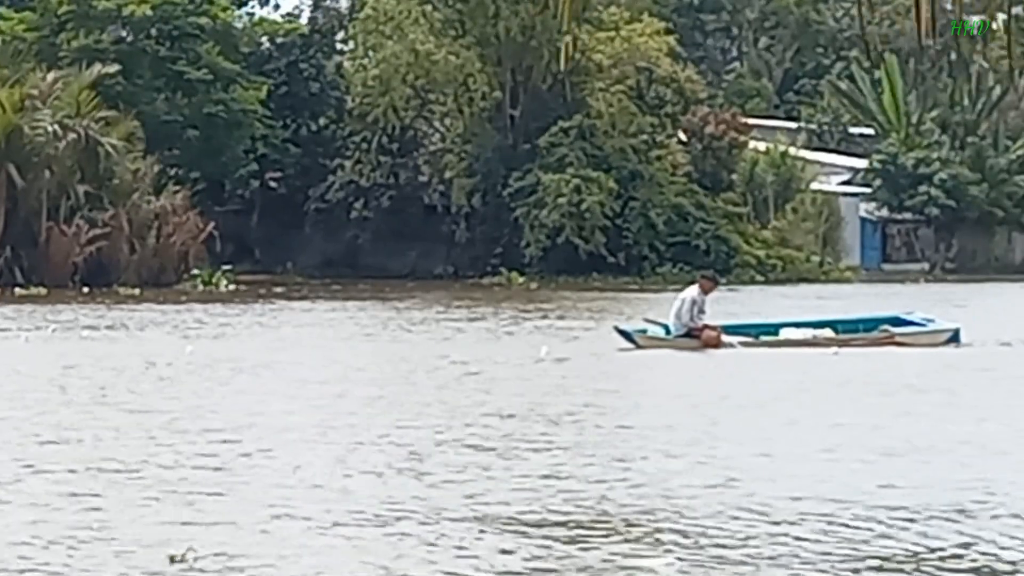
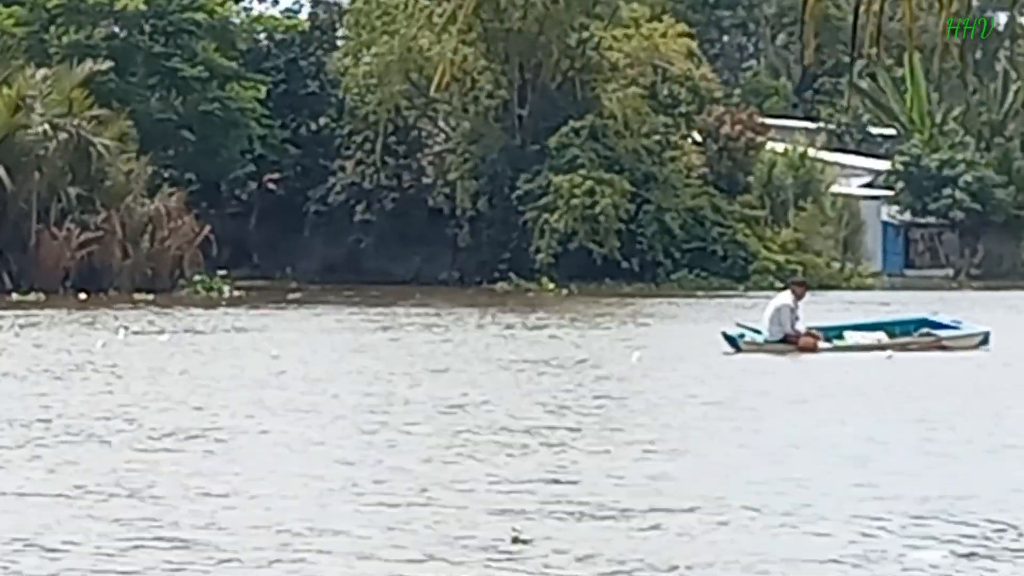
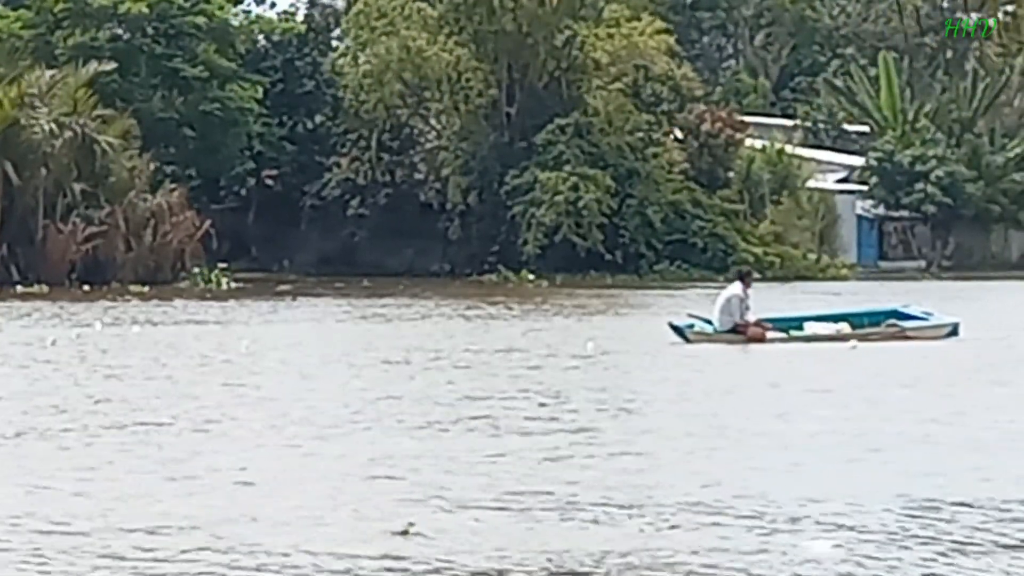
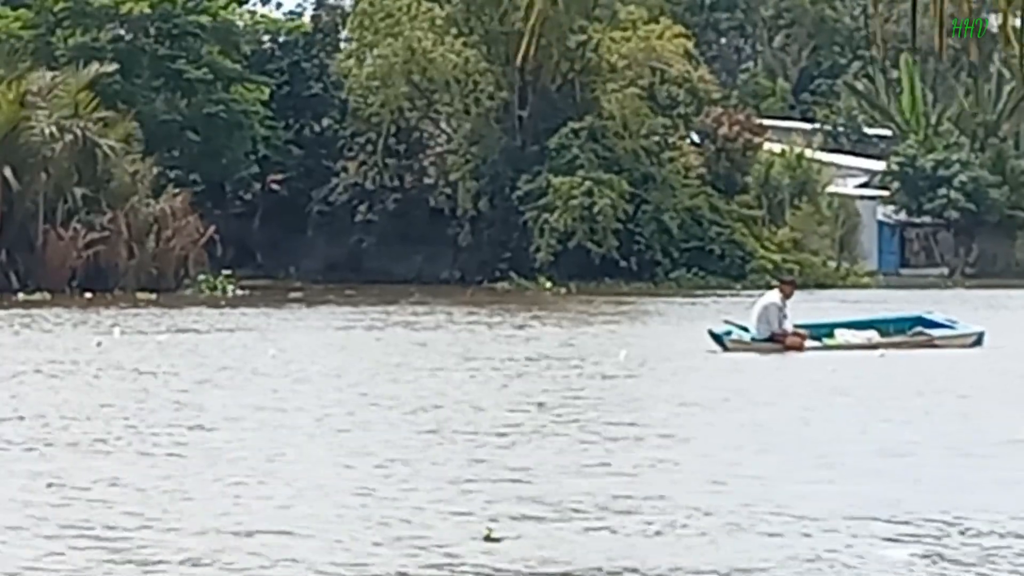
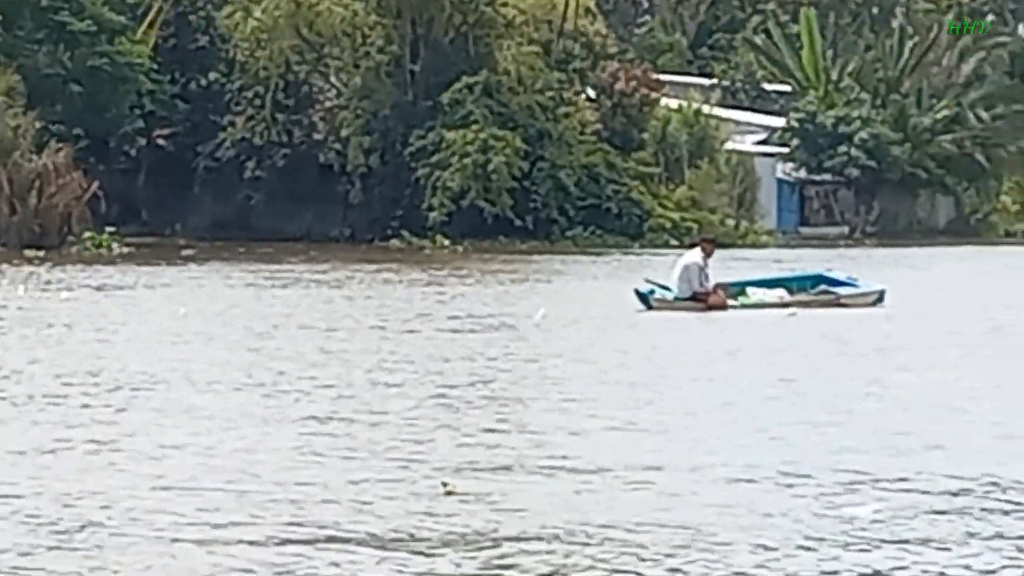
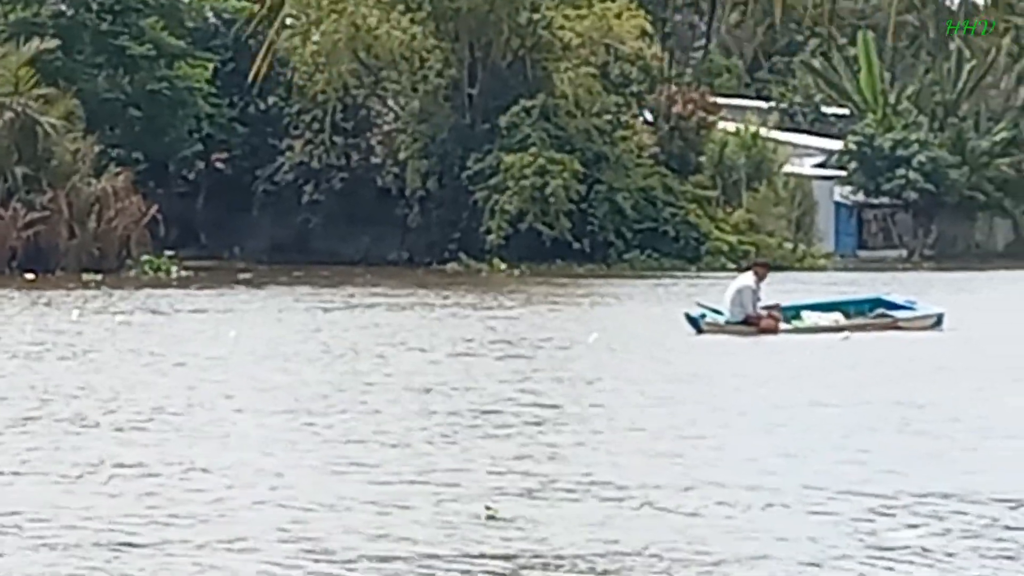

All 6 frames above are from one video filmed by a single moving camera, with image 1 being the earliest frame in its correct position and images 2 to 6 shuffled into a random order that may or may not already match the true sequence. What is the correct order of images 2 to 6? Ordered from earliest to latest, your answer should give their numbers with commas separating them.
3, 4, 2, 6, 5
